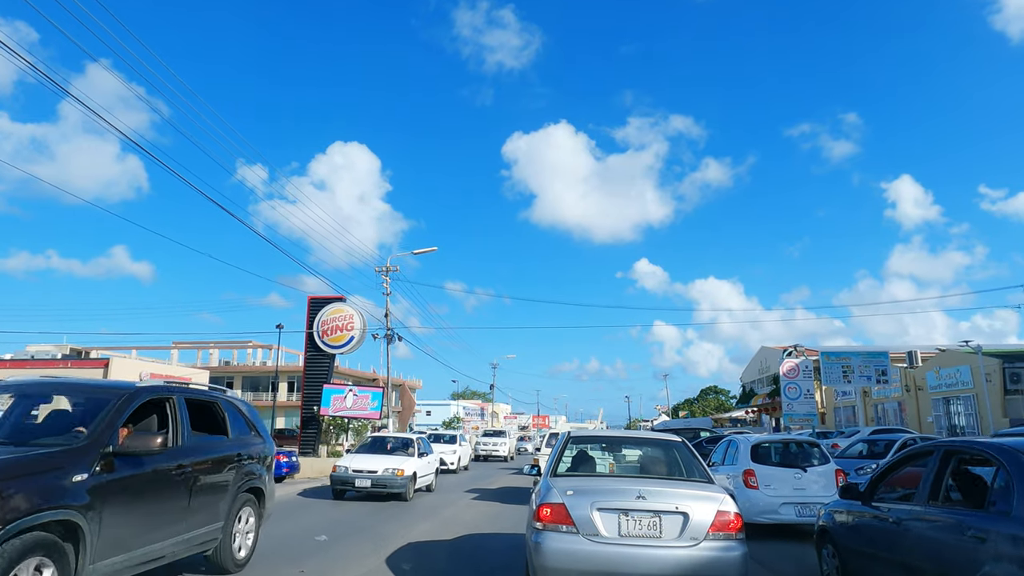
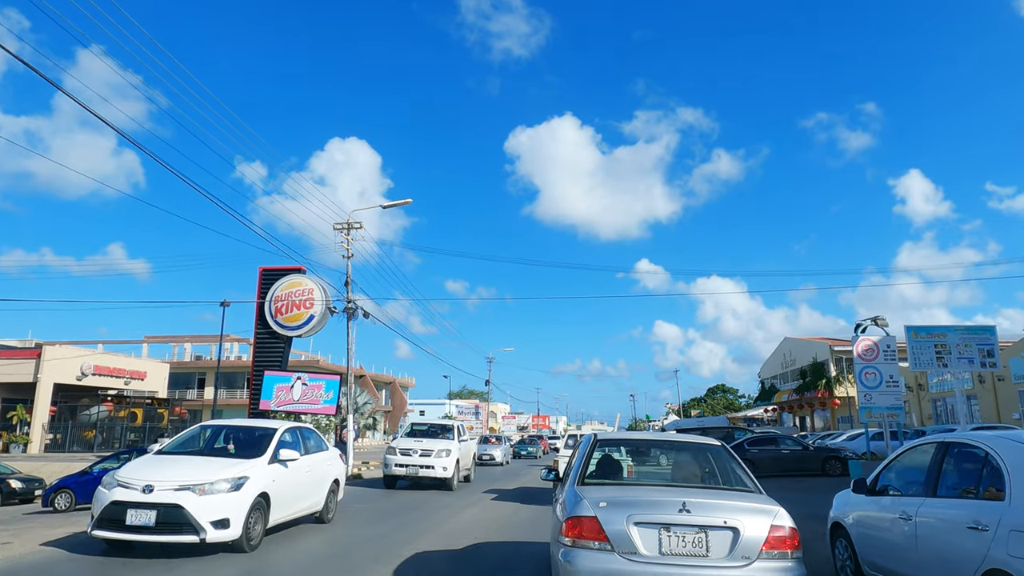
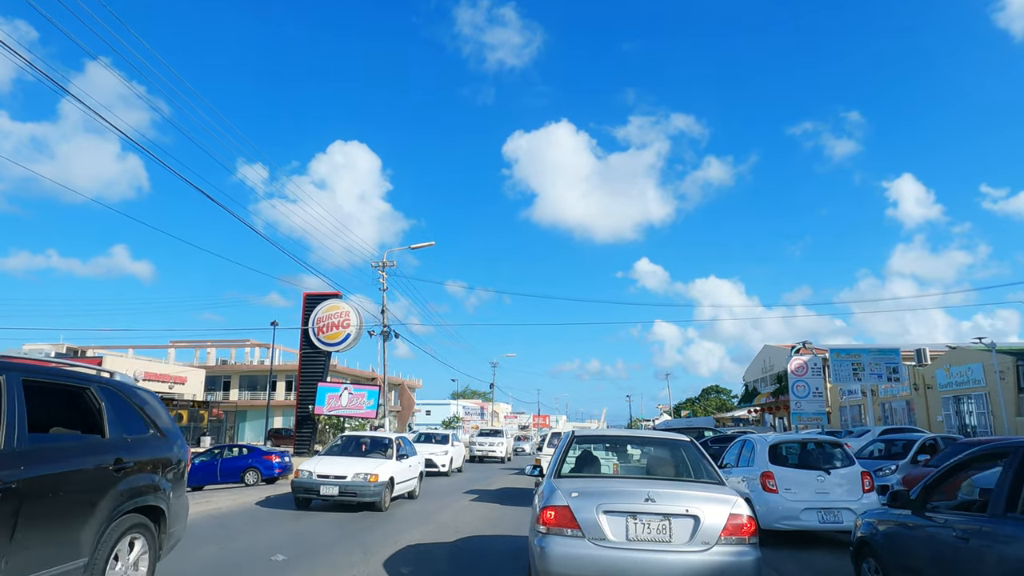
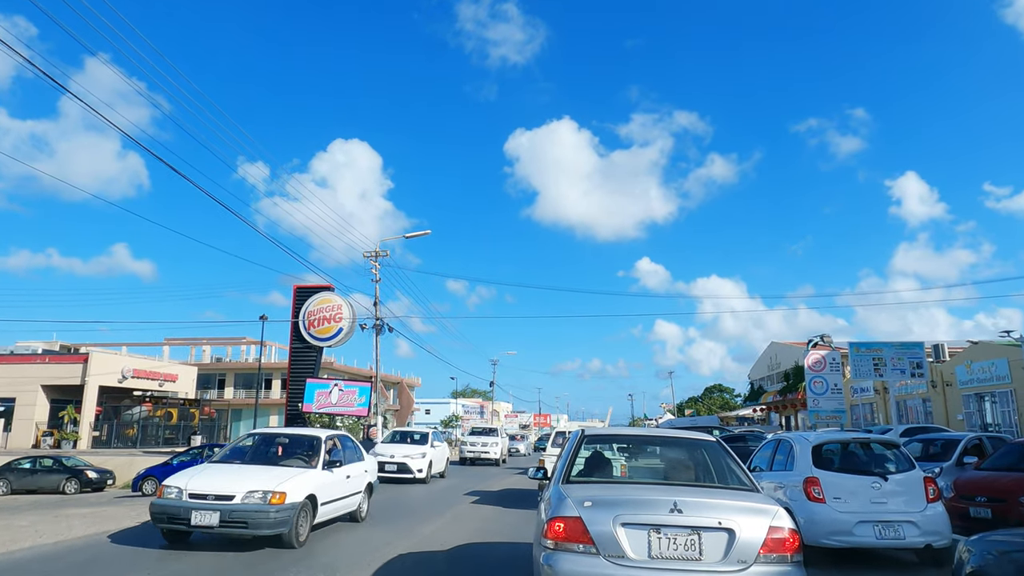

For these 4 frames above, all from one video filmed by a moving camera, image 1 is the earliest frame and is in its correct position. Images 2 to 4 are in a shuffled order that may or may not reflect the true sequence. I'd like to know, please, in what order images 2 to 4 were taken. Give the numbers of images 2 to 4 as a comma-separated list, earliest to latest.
3, 4, 2
